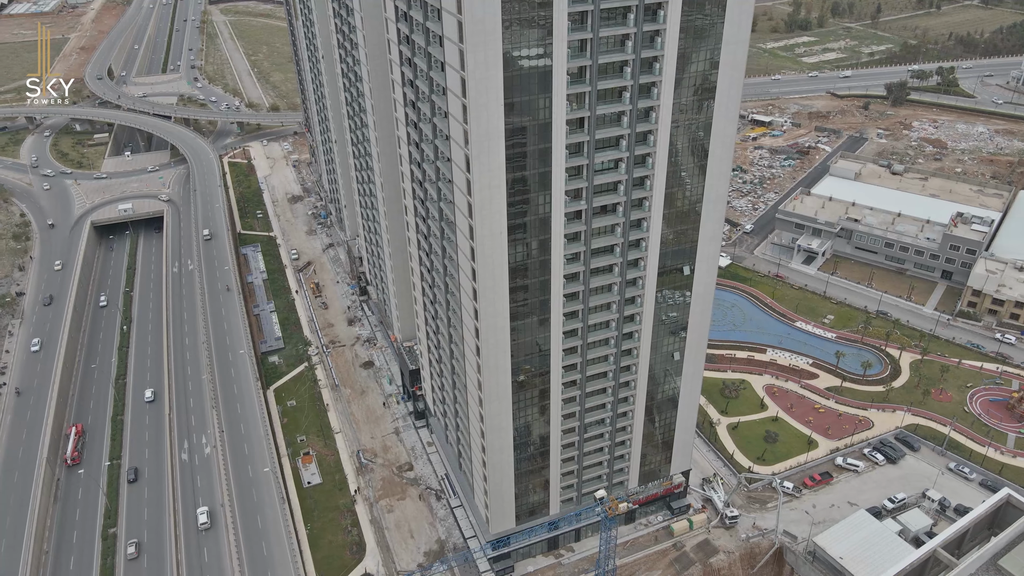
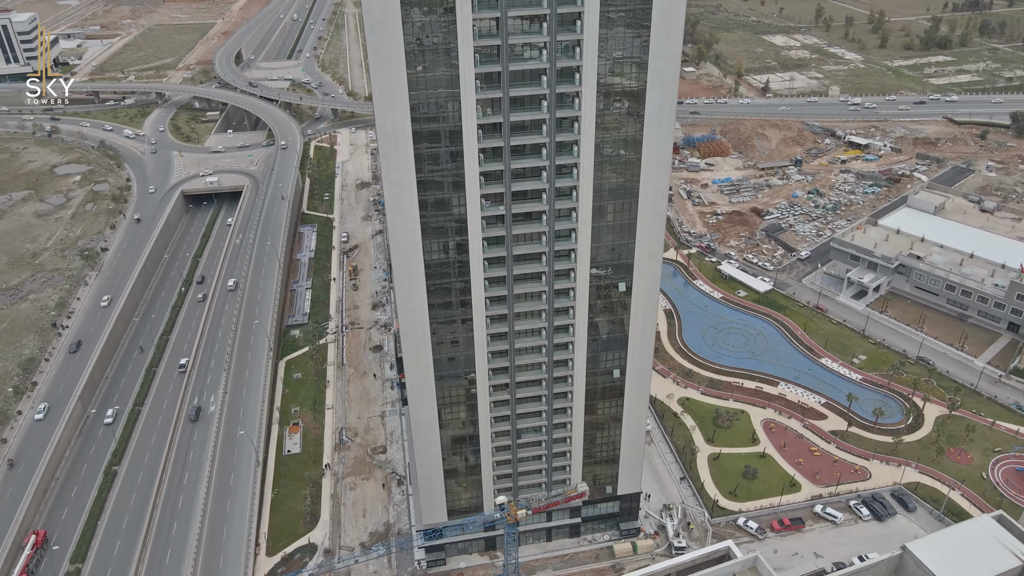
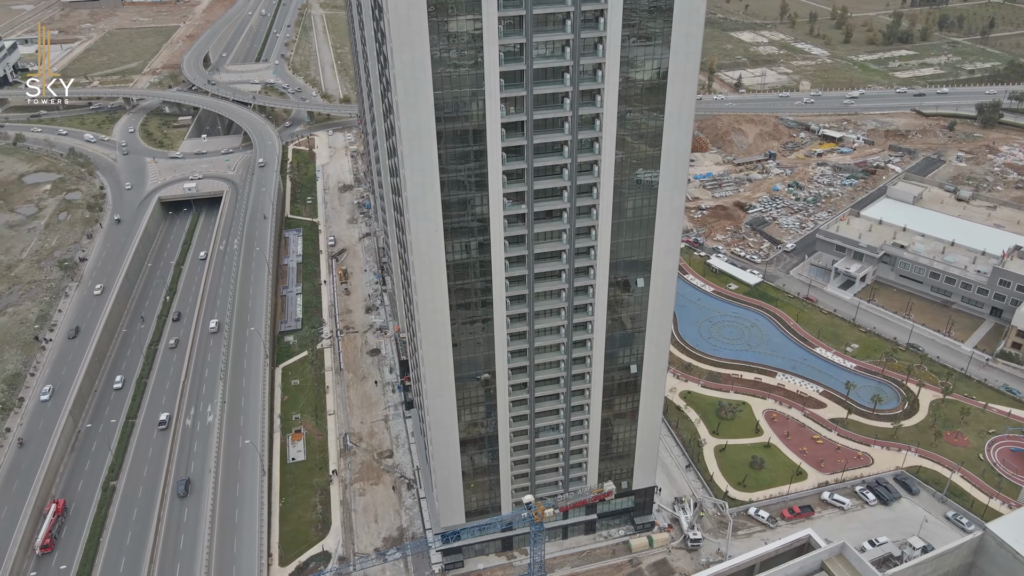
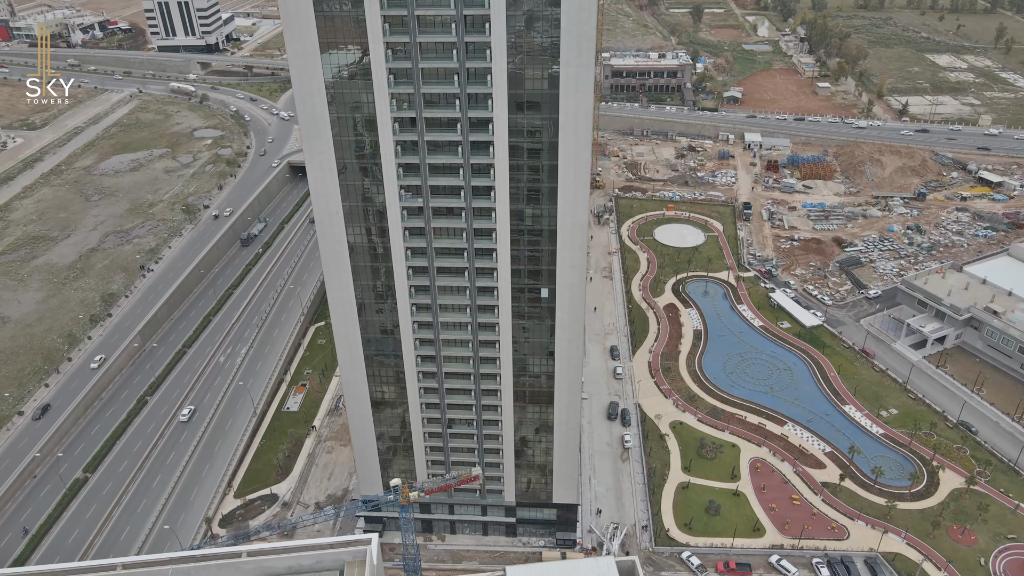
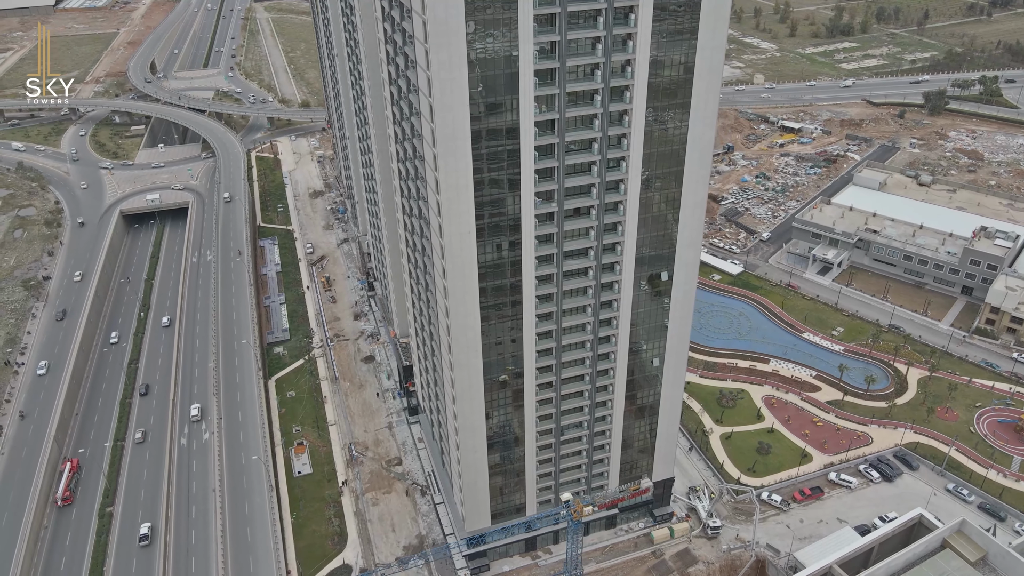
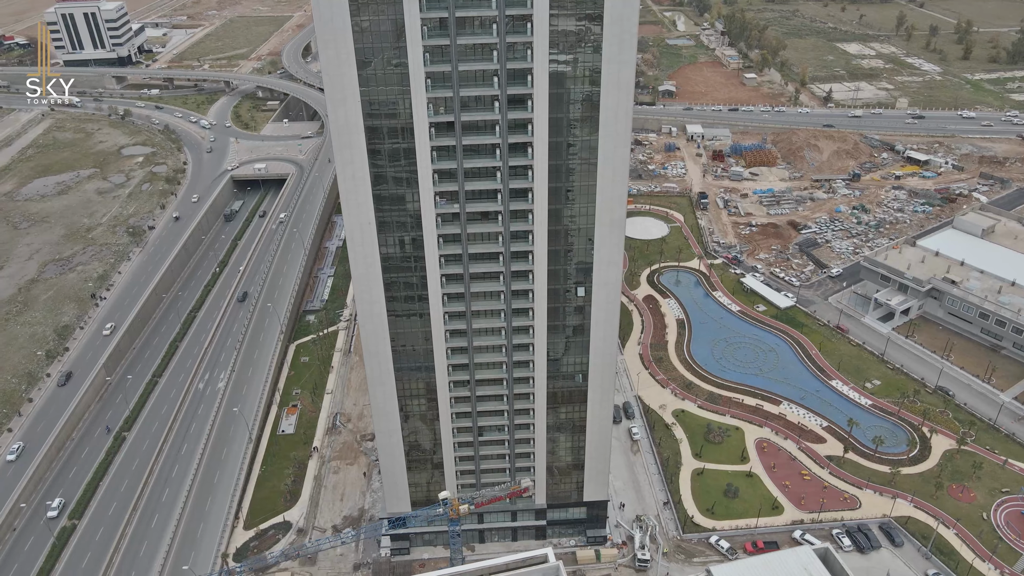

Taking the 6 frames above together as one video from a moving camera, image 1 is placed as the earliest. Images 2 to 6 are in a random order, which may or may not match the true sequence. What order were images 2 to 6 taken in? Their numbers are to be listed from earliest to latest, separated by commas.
5, 3, 2, 6, 4
